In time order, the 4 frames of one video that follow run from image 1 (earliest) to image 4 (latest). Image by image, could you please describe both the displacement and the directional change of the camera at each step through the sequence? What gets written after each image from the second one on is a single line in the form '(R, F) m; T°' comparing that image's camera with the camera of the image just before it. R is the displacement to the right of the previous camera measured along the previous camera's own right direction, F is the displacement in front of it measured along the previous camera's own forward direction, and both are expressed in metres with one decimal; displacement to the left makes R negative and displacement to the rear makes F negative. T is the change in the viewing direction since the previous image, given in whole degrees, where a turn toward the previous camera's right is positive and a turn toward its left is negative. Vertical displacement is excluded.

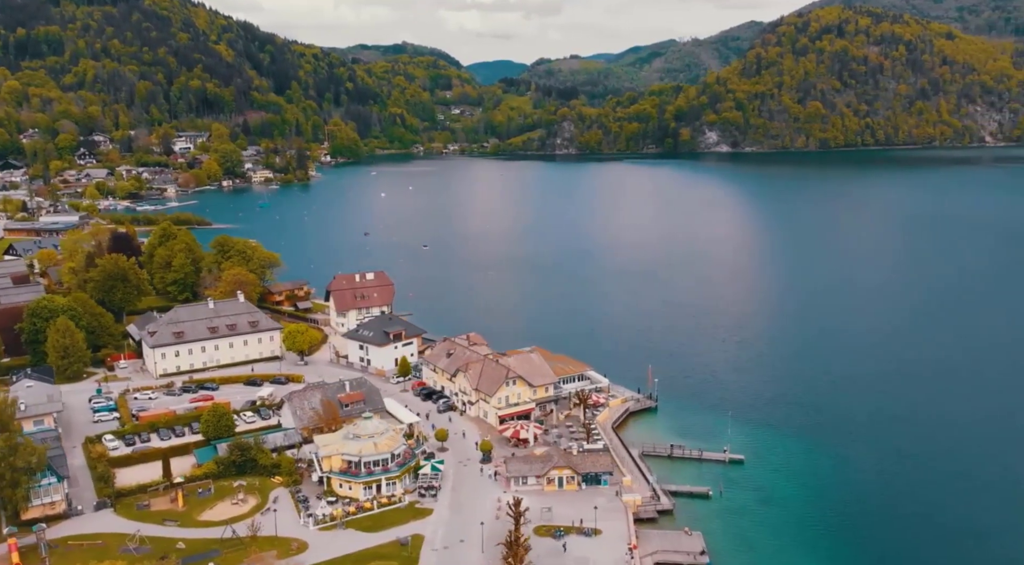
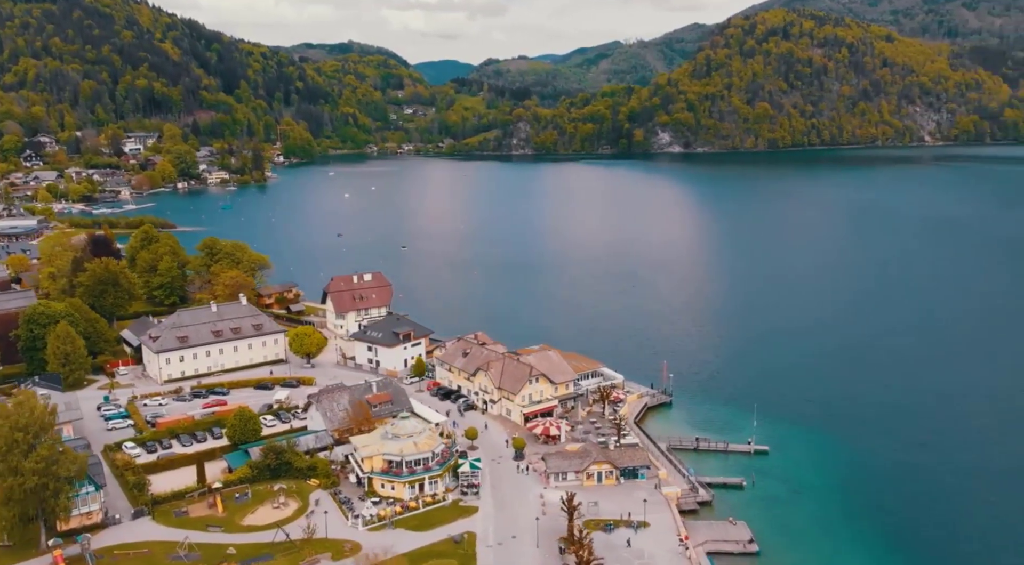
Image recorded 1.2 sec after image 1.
(-4.1, -0.1) m; +3°
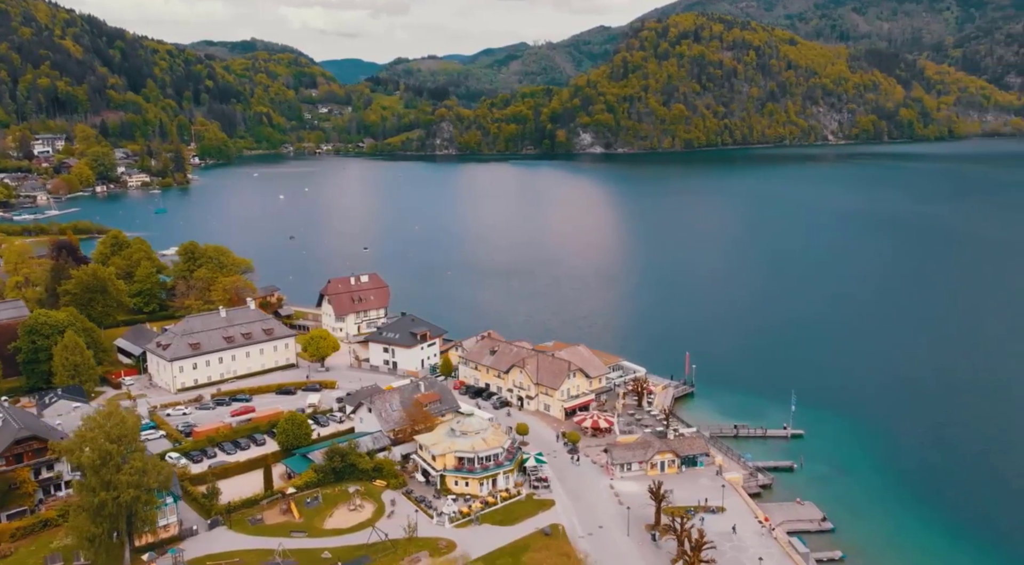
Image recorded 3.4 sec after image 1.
(-7.1, -0.3) m; +6°
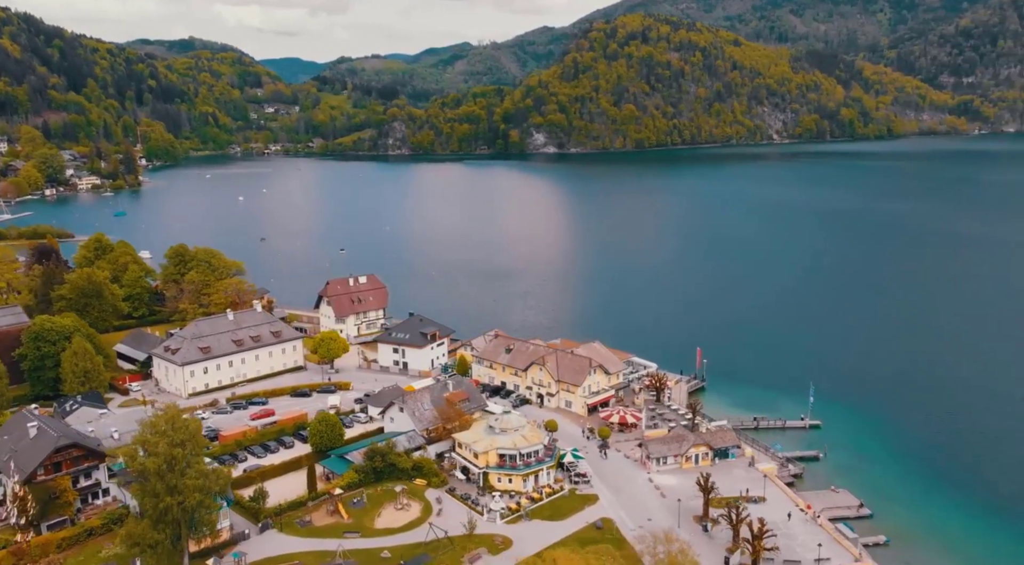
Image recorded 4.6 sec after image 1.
(-4.2, -0.4) m; +3°
